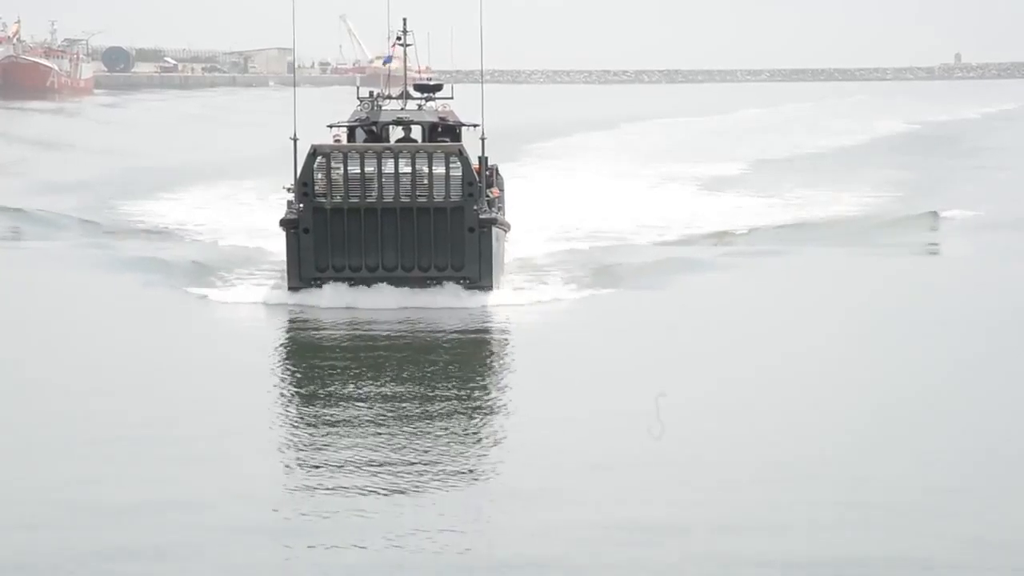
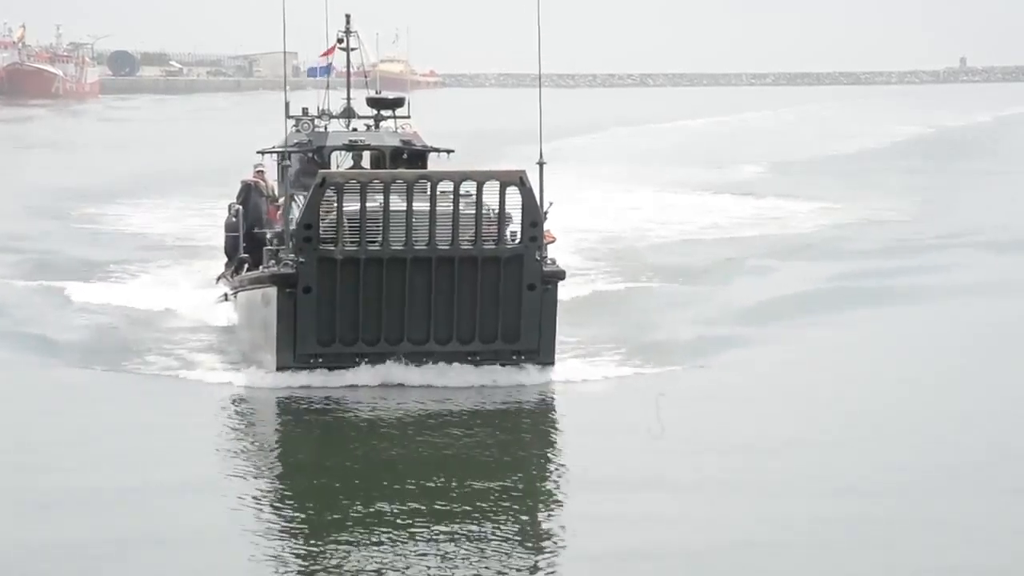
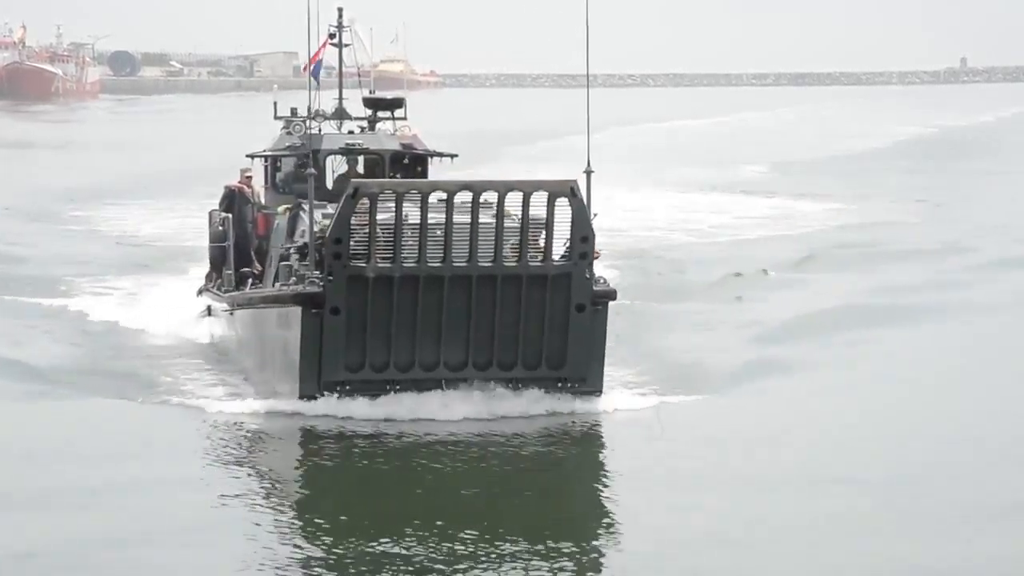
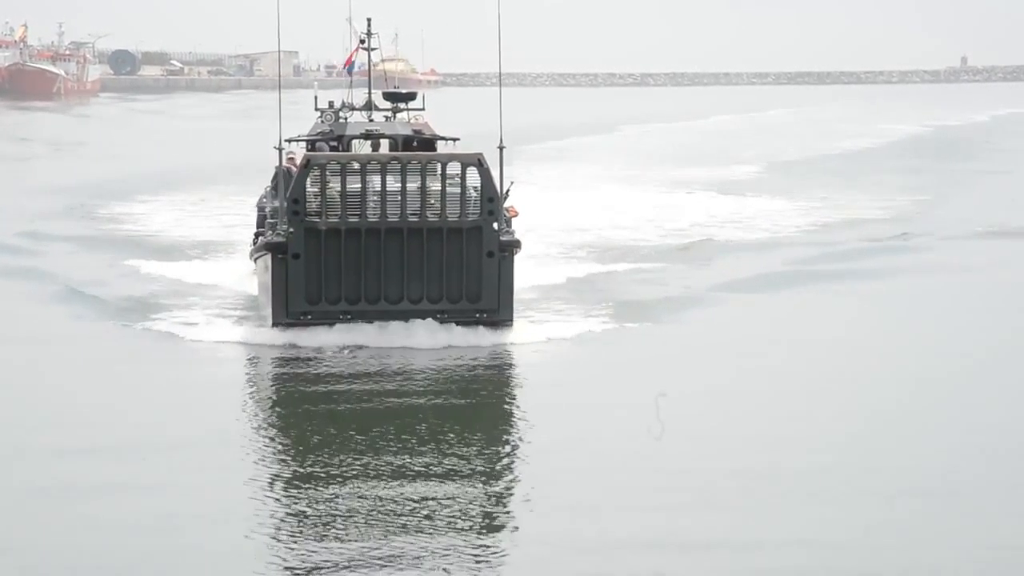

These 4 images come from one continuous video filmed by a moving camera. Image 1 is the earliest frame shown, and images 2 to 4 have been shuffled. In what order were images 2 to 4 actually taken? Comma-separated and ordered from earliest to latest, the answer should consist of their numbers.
4, 2, 3
